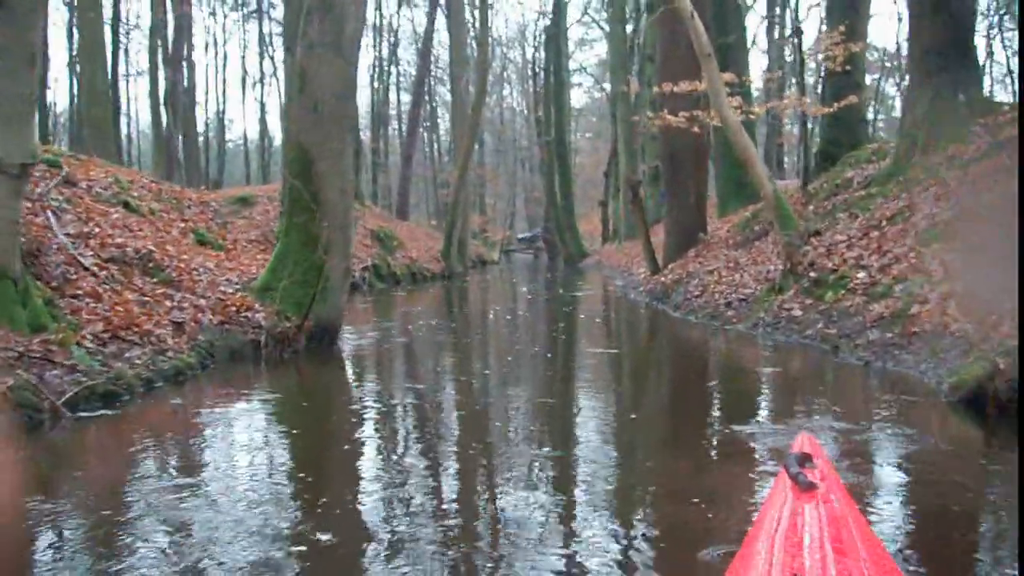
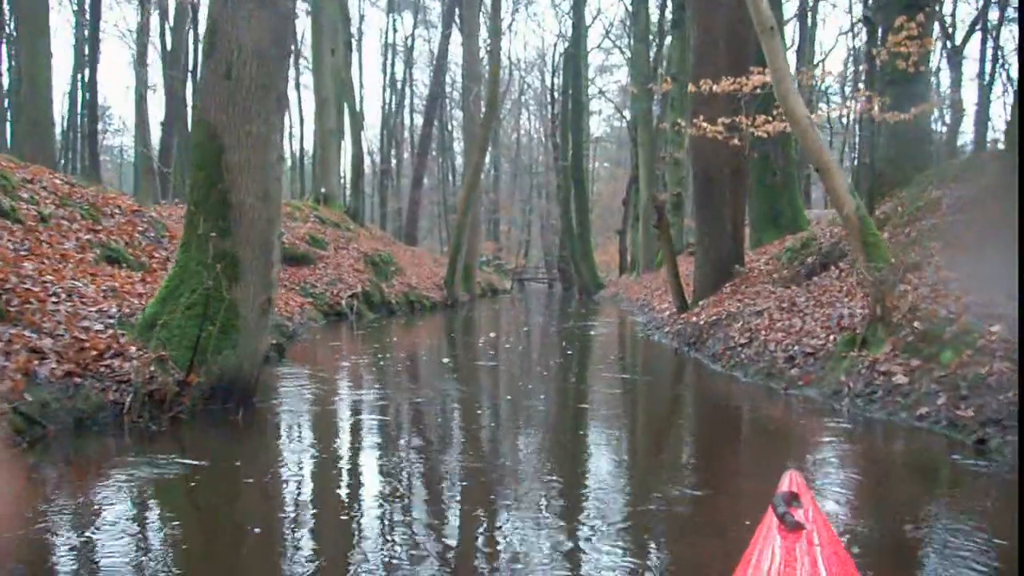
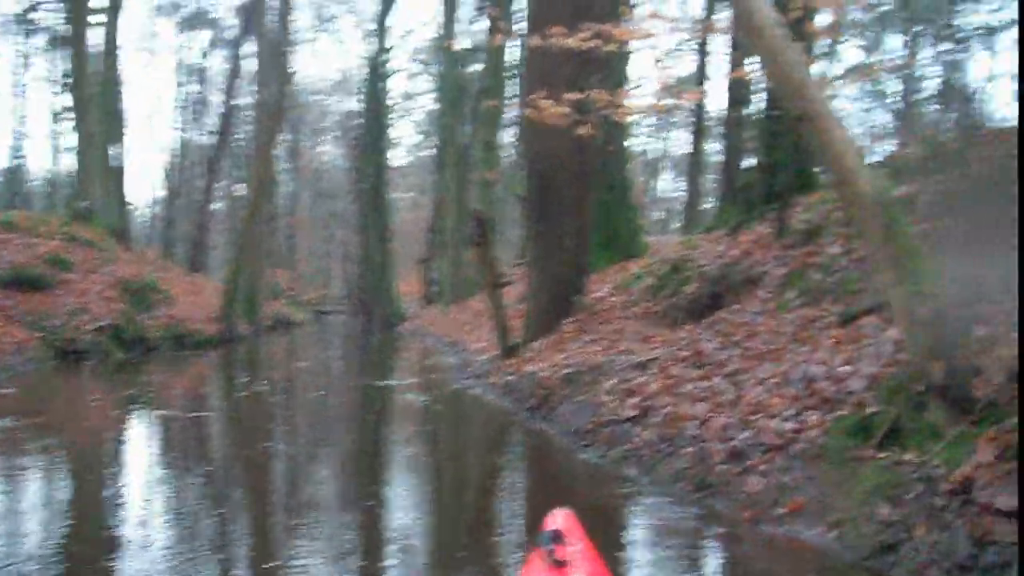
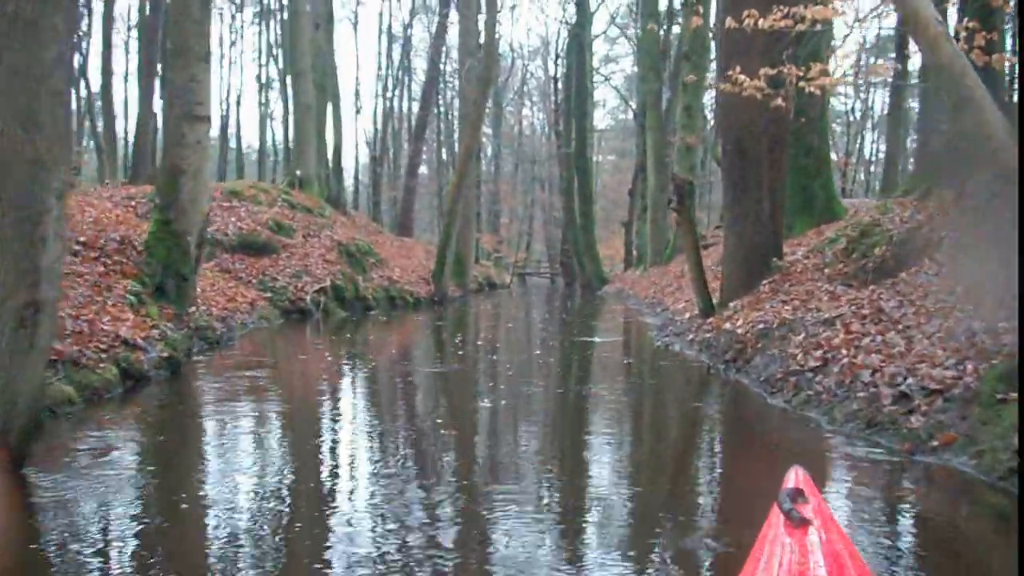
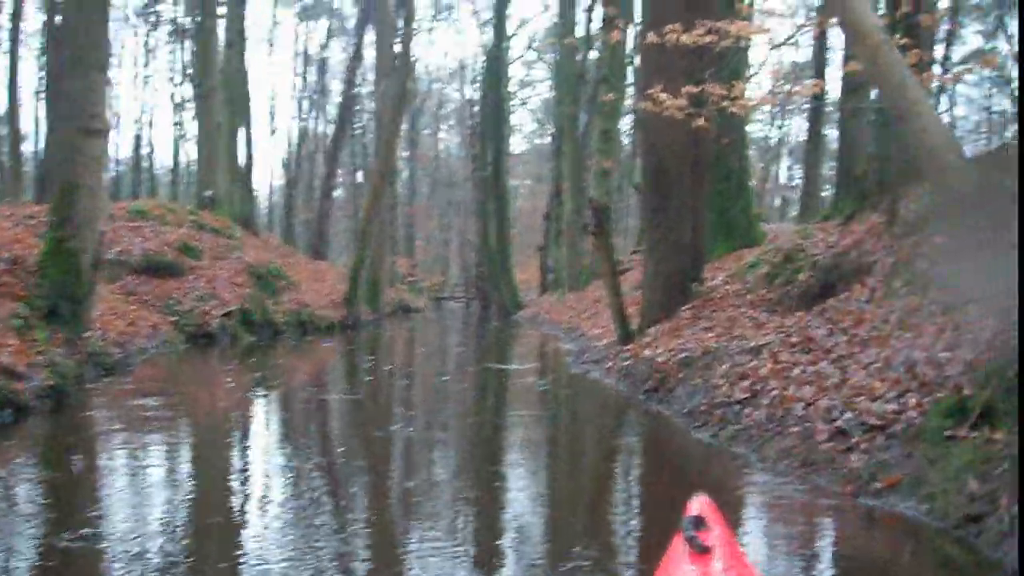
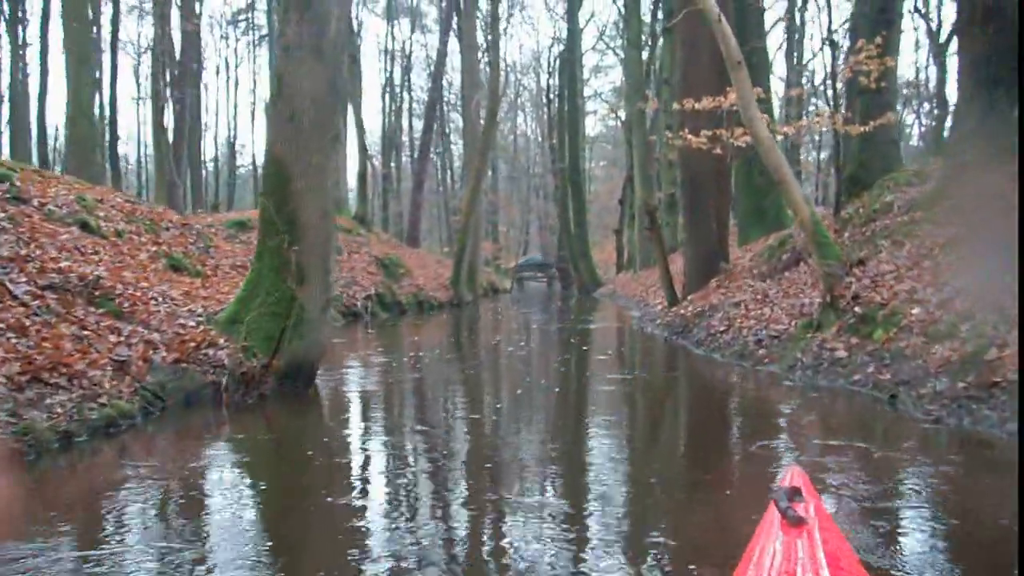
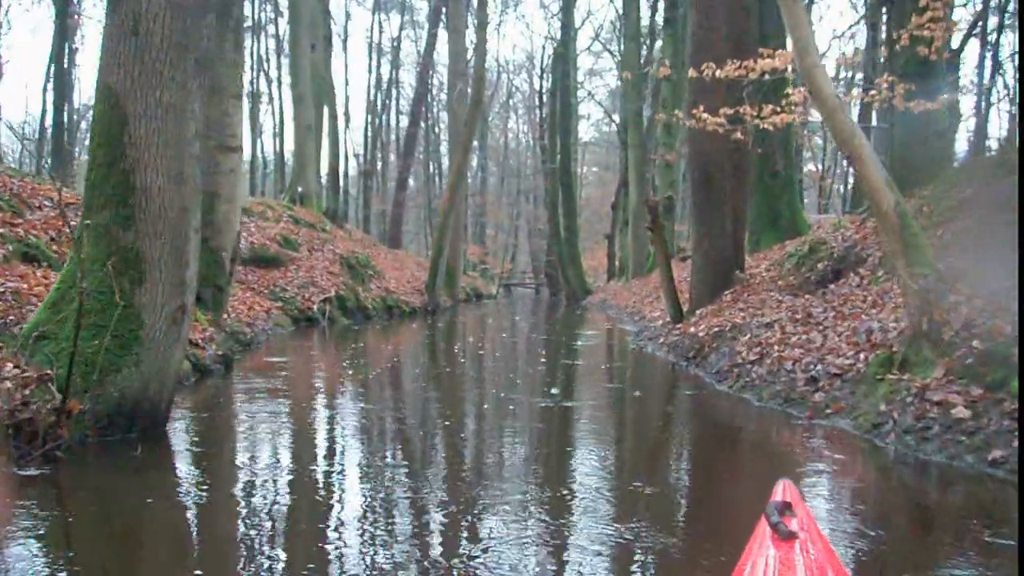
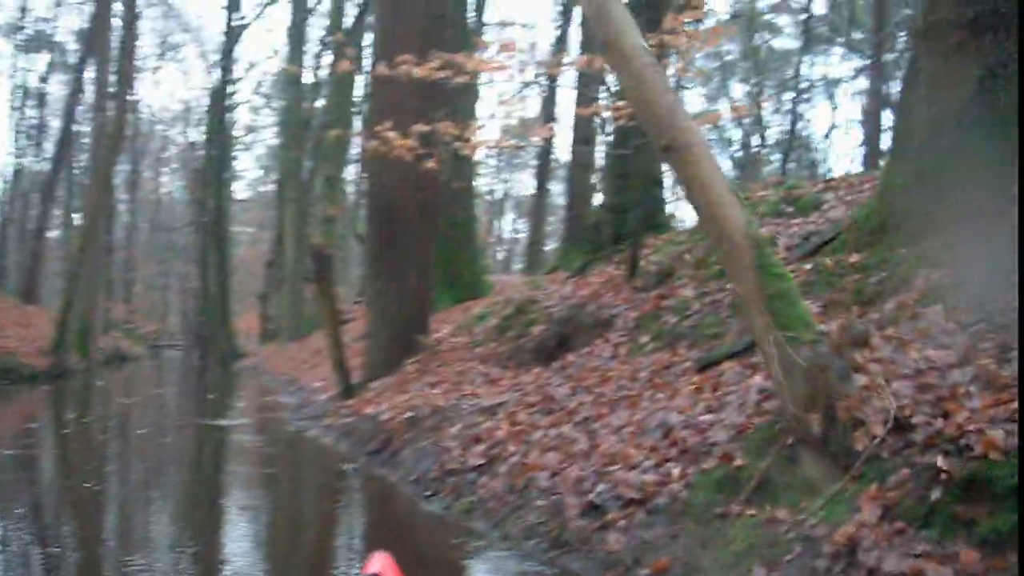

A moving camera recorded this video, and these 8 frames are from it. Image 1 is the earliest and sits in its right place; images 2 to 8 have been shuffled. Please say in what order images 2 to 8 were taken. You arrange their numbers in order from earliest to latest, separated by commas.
6, 2, 7, 4, 5, 3, 8
